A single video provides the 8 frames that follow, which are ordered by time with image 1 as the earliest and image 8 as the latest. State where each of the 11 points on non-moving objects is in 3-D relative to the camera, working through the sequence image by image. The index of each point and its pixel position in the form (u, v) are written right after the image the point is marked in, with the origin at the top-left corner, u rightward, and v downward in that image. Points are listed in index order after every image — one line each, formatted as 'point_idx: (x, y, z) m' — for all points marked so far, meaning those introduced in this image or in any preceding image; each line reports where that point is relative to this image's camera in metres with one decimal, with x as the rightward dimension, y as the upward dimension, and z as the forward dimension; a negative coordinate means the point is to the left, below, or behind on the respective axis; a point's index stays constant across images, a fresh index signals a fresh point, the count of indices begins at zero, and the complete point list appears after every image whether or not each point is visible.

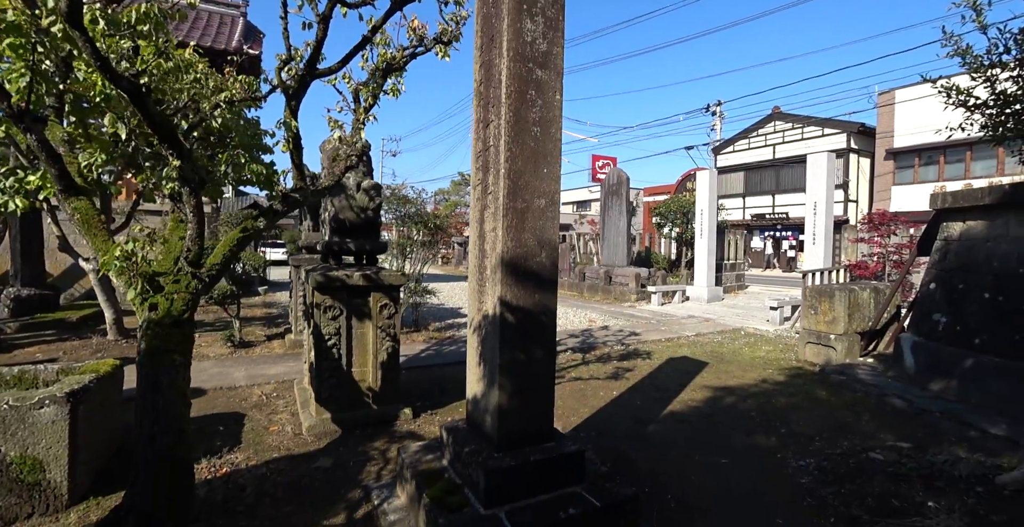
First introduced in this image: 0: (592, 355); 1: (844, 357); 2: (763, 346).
0: (+0.9, -1.1, +5.8) m
1: (+3.4, -1.0, +5.2) m
2: (+3.1, -1.0, +6.3) m
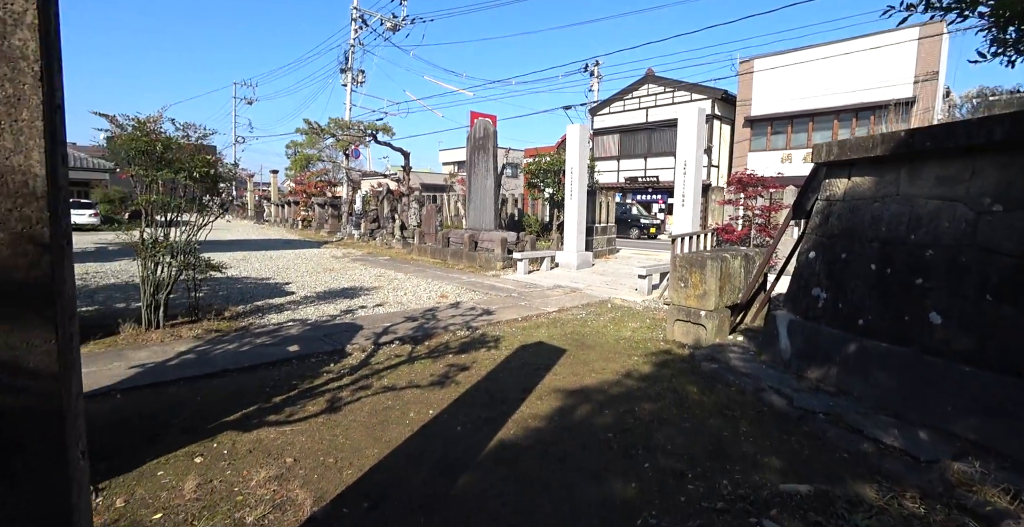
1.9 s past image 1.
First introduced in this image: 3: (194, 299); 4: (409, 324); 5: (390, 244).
0: (-0.8, -0.8, +4.5) m
1: (+1.8, -0.6, +4.5) m
2: (+1.3, -0.6, +5.5) m
3: (-3.5, -0.4, +5.5) m
4: (-1.1, -0.6, +5.3) m
5: (-3.7, +0.6, +15.8) m
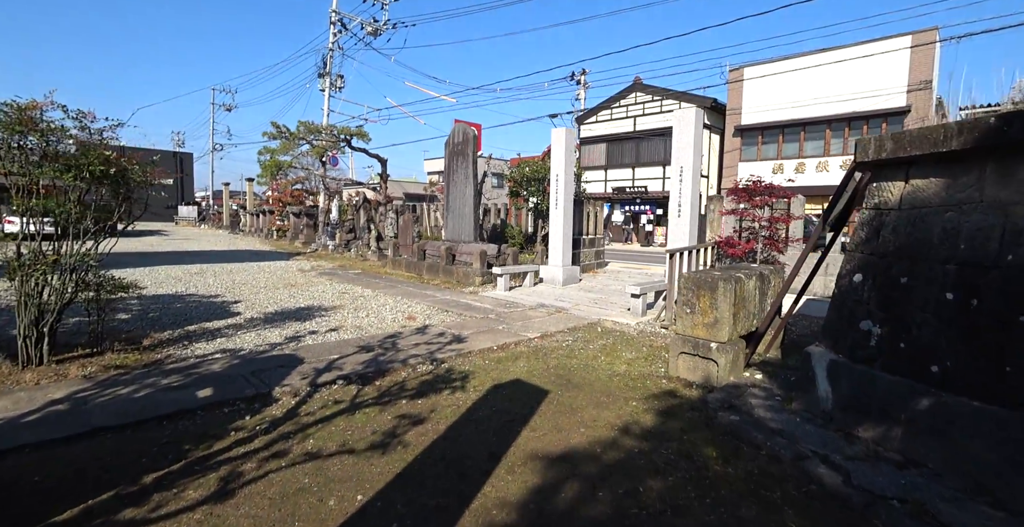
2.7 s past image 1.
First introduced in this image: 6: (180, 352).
0: (-1.0, -0.9, +3.6) m
1: (+1.6, -0.8, +3.7) m
2: (+1.0, -0.8, +4.7) m
3: (-3.7, -0.6, +4.5) m
4: (-1.3, -0.8, +4.4) m
5: (-4.2, +0.2, +14.8) m
6: (-3.1, -0.8, +4.7) m
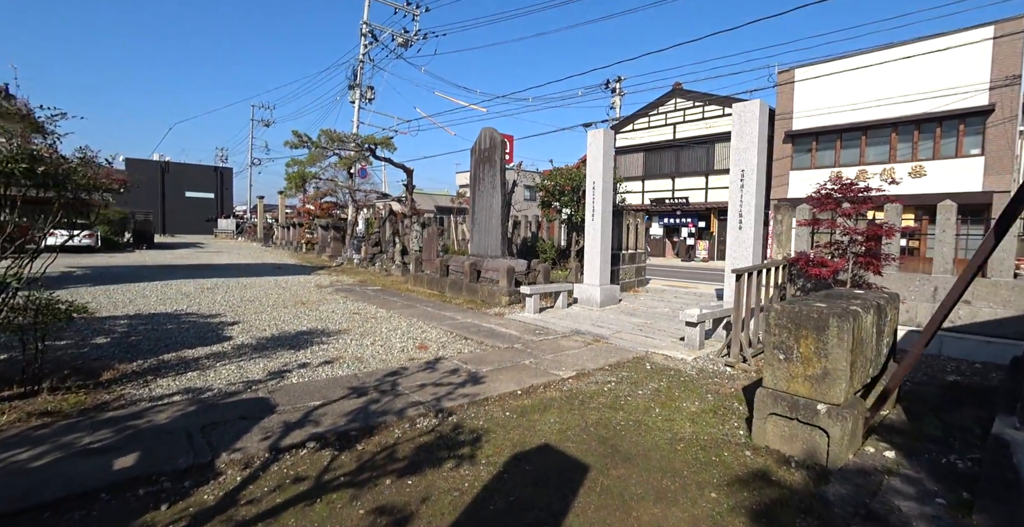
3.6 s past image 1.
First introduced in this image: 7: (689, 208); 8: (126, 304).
0: (-0.9, -1.0, +2.7) m
1: (+1.7, -1.0, +2.6) m
2: (+1.2, -1.0, +3.7) m
3: (-3.5, -0.7, +3.8) m
4: (-1.1, -1.0, +3.5) m
5: (-3.4, -0.2, +14.1) m
6: (-2.9, -1.0, +3.9) m
7: (+6.9, +2.2, +19.9) m
8: (-6.1, -0.6, +8.0) m
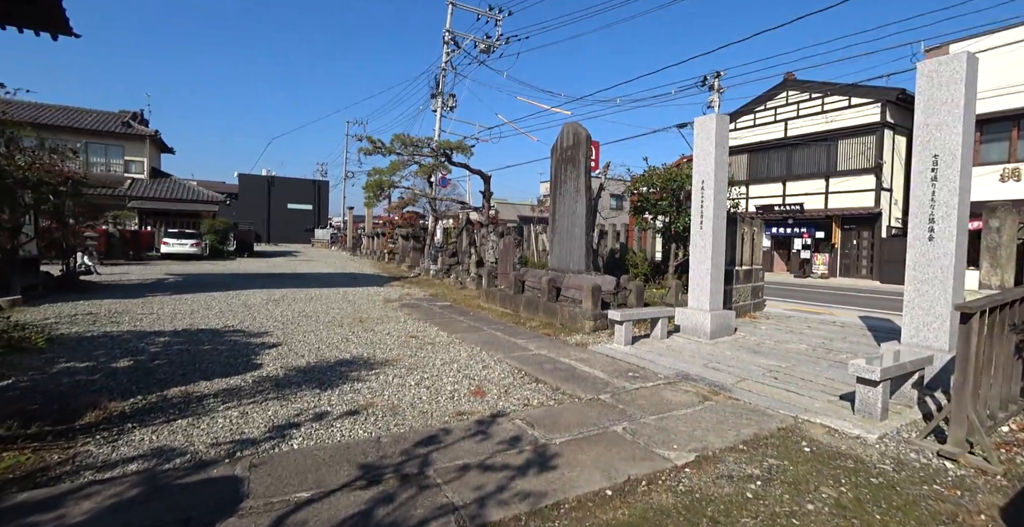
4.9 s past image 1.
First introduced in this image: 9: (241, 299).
0: (-0.6, -1.2, +1.5) m
1: (+1.9, -1.1, +1.0) m
2: (+1.6, -1.2, +2.1) m
3: (-3.1, -0.8, +3.0) m
4: (-0.7, -1.1, +2.3) m
5: (-1.2, -0.5, +13.2) m
6: (-2.4, -1.1, +2.9) m
7: (+9.9, +1.6, +17.3) m
8: (-4.9, -0.8, +7.6) m
9: (-5.1, -0.7, +9.6) m
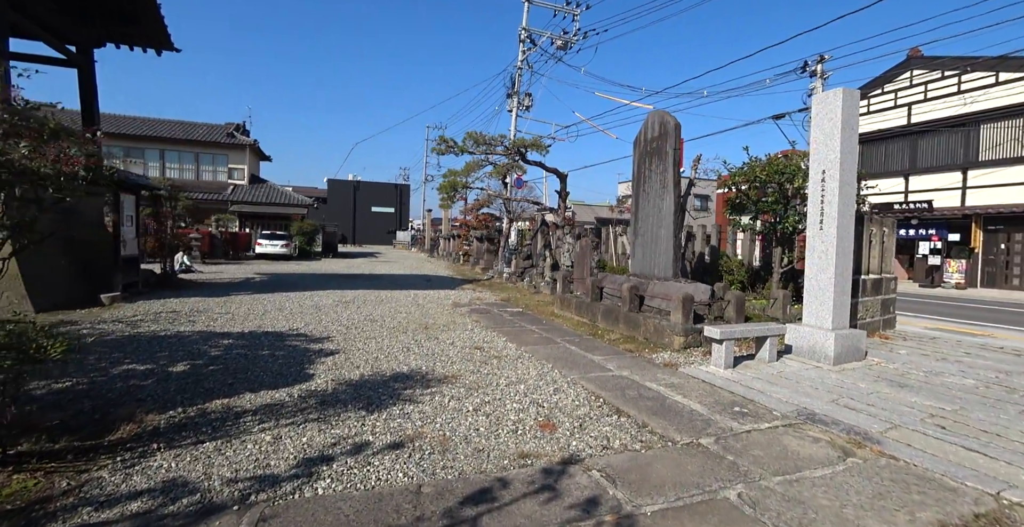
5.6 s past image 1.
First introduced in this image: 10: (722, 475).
0: (-0.5, -1.2, +0.9) m
1: (+1.9, -1.1, 0.0) m
2: (+1.8, -1.2, +1.1) m
3: (-2.7, -0.8, +2.7) m
4: (-0.5, -1.1, +1.7) m
5: (+0.6, -0.6, +12.5) m
6: (-2.1, -1.1, +2.6) m
7: (+12.3, +1.4, +14.9) m
8: (-3.8, -0.8, +7.5) m
9: (-3.7, -0.7, +9.6) m
10: (+1.1, -1.1, +2.7) m
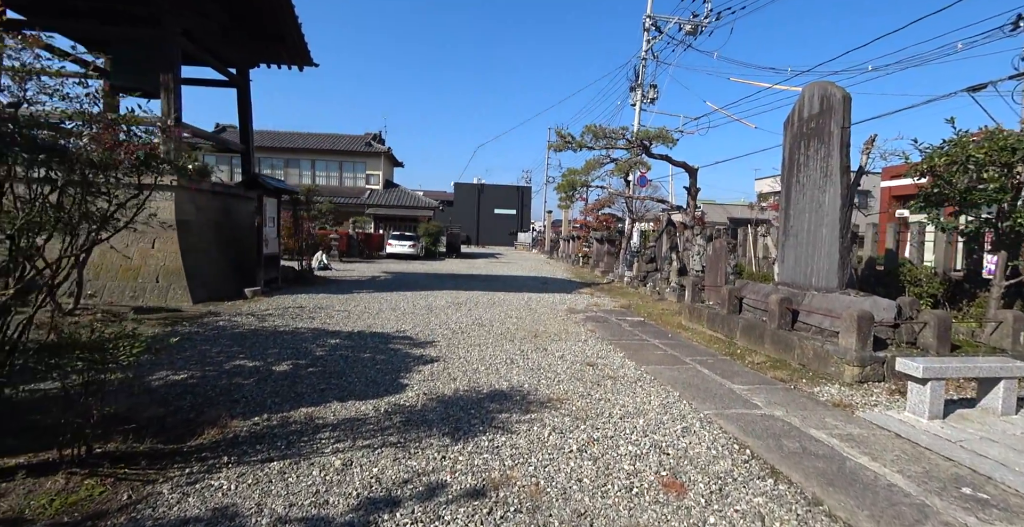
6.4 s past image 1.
0: (-0.5, -1.2, +0.3) m
1: (+1.6, -1.2, -1.1) m
2: (+1.8, -1.2, 0.0) m
3: (-2.2, -0.8, +2.6) m
4: (-0.3, -1.1, +1.1) m
5: (+3.4, -0.7, +11.4) m
6: (-1.6, -1.1, +2.3) m
7: (+15.3, +1.1, +10.9) m
8: (-2.1, -0.8, +7.6) m
9: (-1.6, -0.7, +9.5) m
10: (+1.5, -1.1, +1.7) m
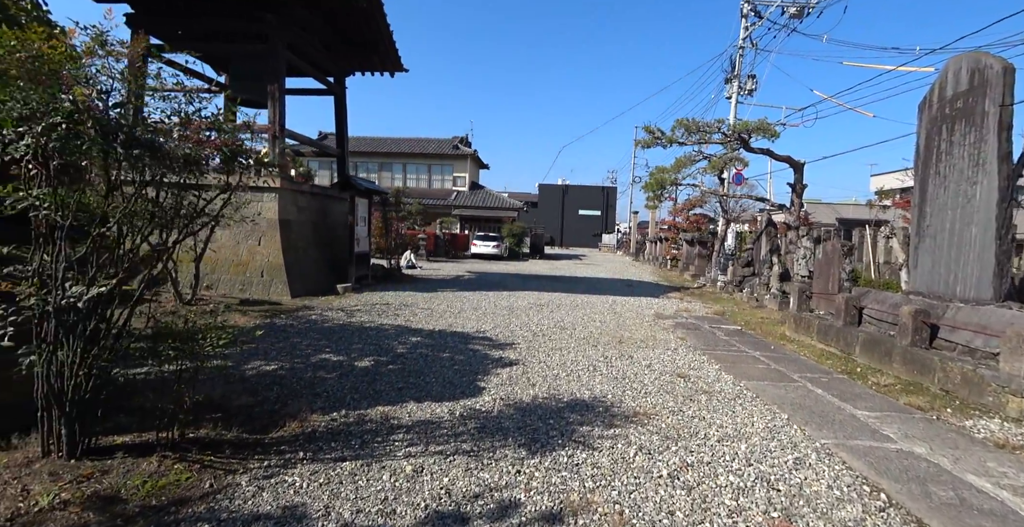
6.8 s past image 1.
0: (-0.5, -1.2, +0.1) m
1: (+1.4, -1.2, -1.6) m
2: (+1.7, -1.3, -0.5) m
3: (-1.8, -0.8, +2.7) m
4: (-0.1, -1.1, +0.9) m
5: (+5.1, -0.8, +10.4) m
6: (-1.2, -1.1, +2.3) m
7: (+16.8, +0.8, +8.1) m
8: (-0.9, -0.8, +7.6) m
9: (-0.1, -0.7, +9.4) m
10: (+1.7, -1.1, +1.2) m
